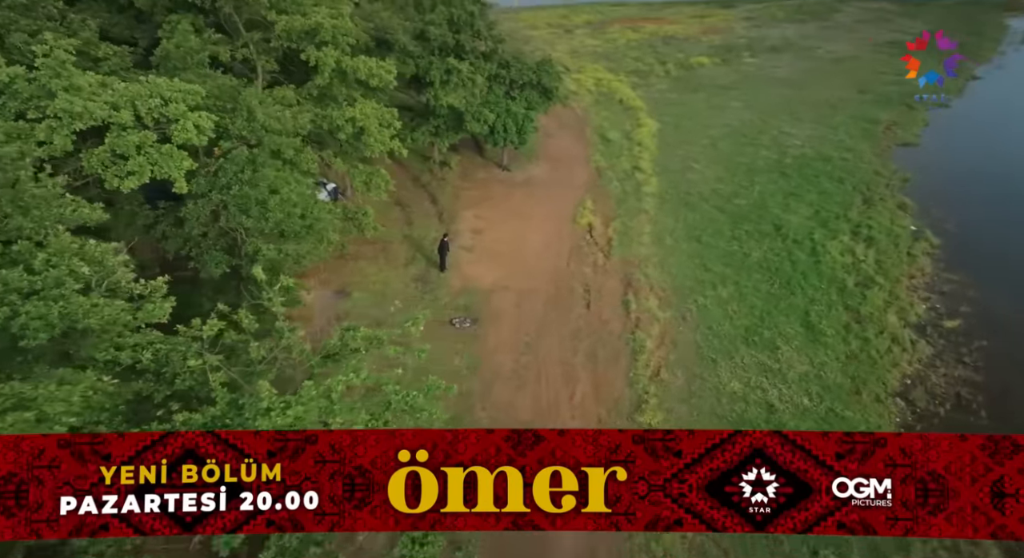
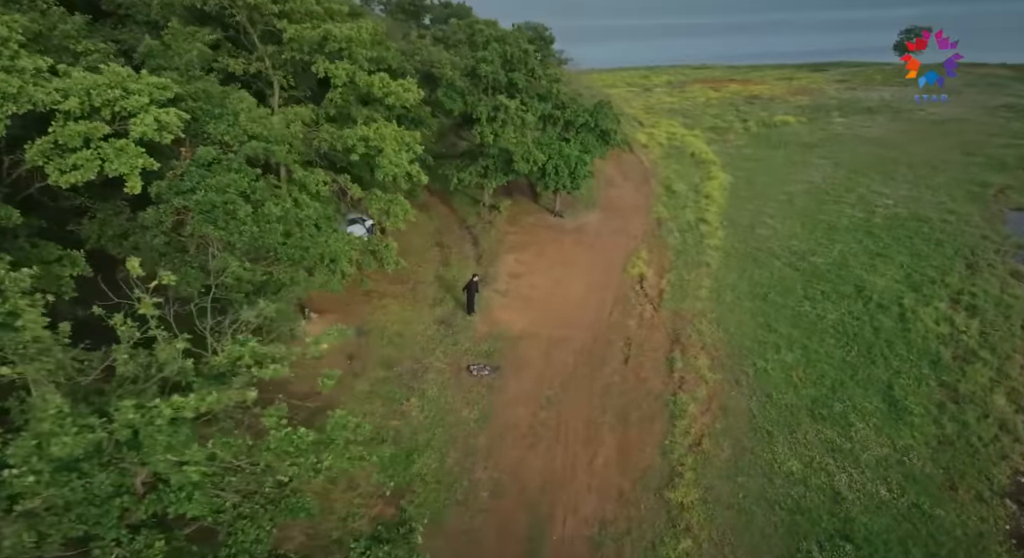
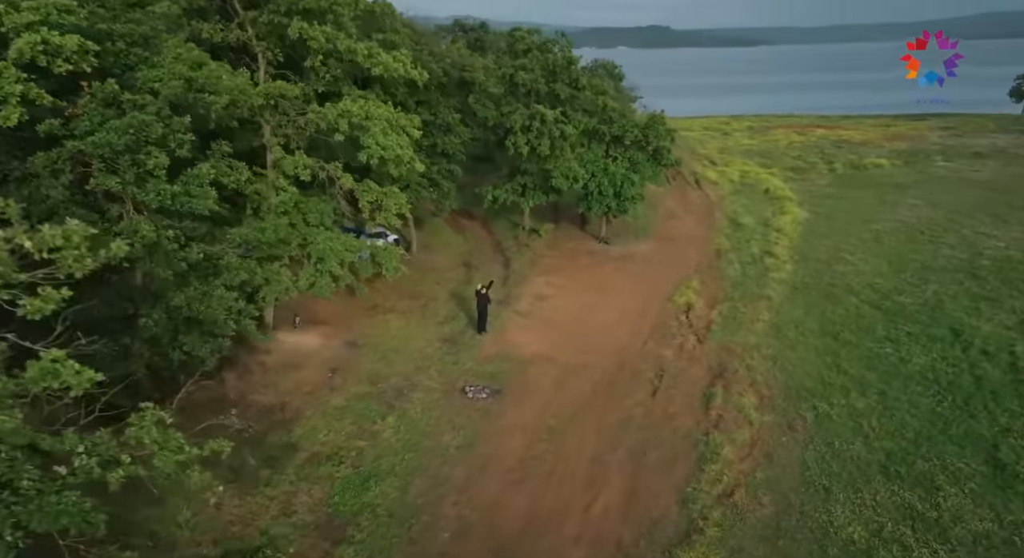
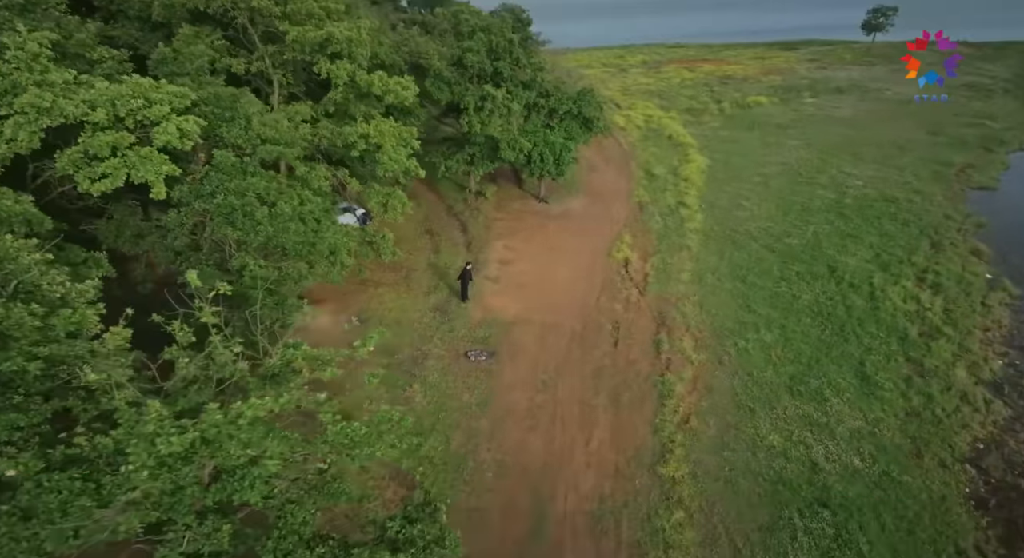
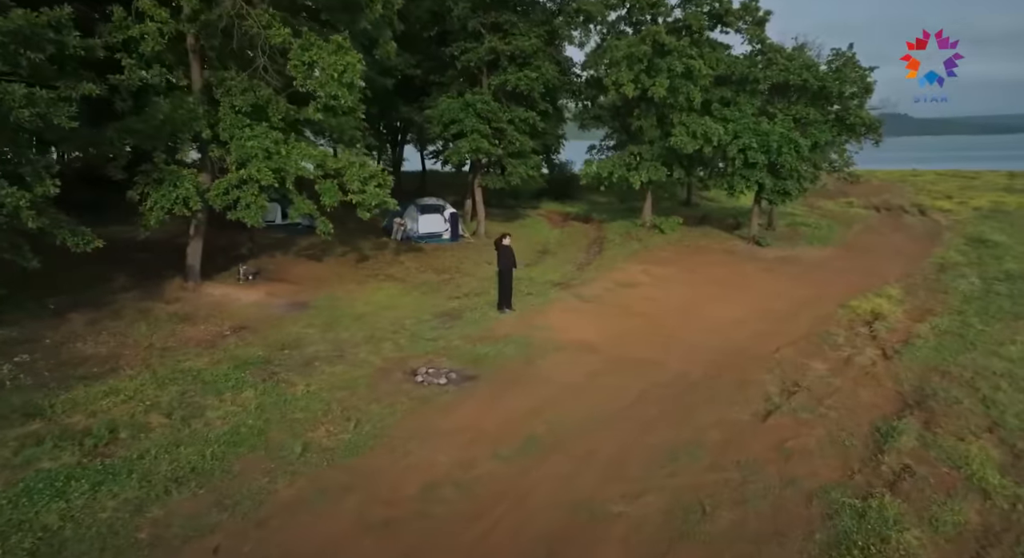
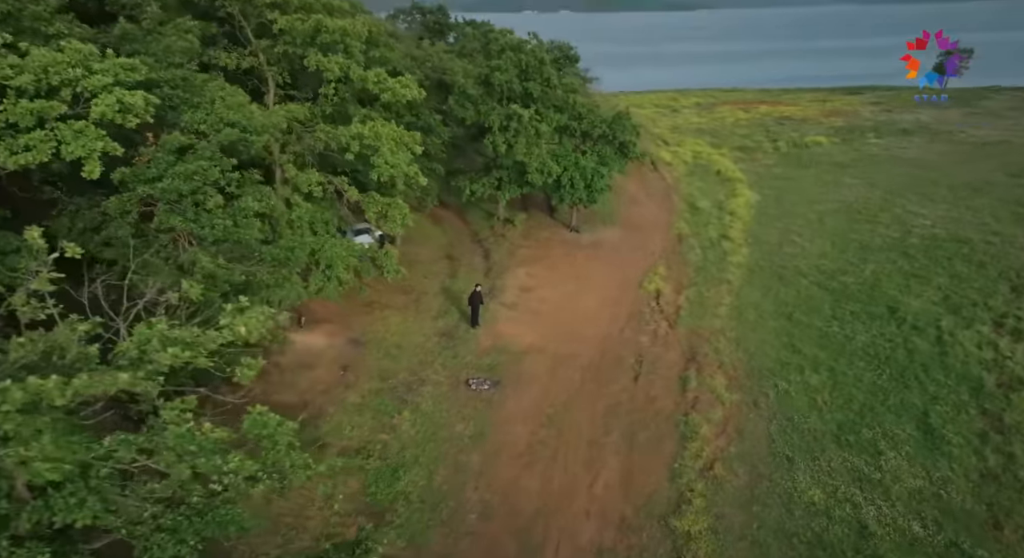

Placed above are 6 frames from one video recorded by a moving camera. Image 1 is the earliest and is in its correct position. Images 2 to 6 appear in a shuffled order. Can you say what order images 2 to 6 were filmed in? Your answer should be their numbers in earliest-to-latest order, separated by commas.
4, 2, 6, 3, 5
